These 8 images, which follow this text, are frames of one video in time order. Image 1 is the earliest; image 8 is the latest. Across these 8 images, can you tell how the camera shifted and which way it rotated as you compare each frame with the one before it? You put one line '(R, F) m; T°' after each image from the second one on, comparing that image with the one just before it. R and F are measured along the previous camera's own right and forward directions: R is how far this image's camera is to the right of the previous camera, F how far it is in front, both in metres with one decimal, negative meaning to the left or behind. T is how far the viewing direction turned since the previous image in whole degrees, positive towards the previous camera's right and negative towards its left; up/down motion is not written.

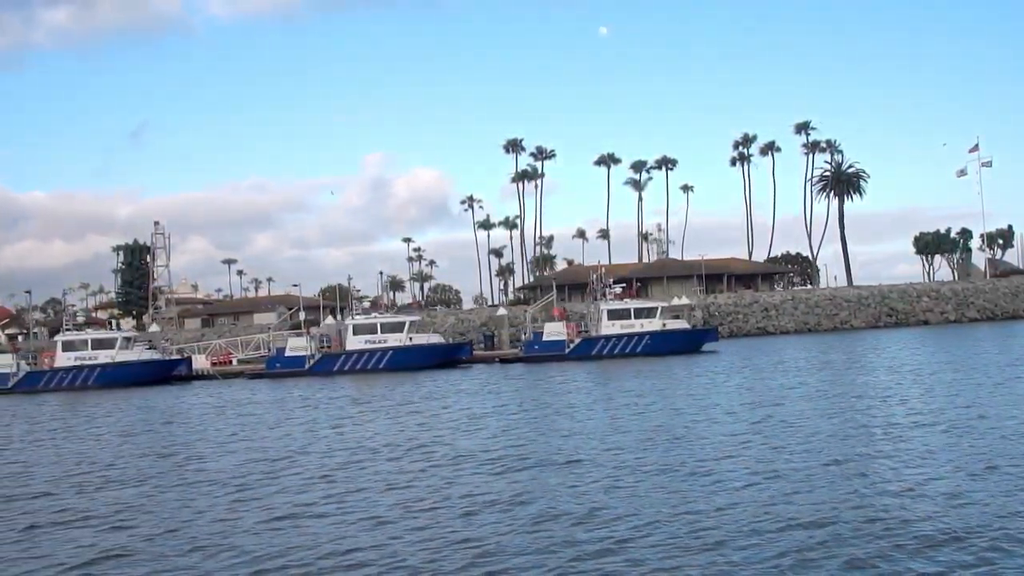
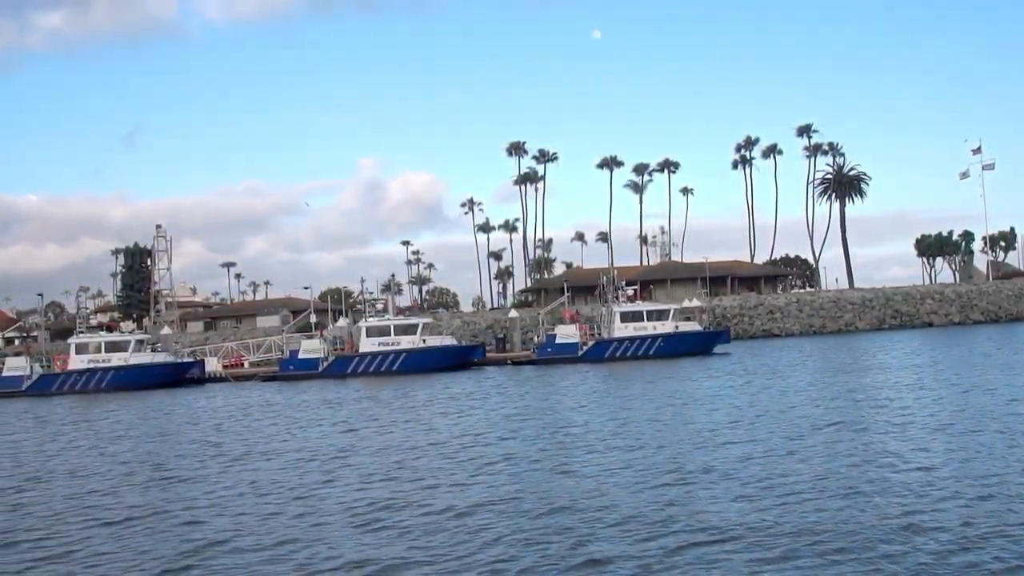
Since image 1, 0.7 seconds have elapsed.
(-0.7, -0.1) m; 0°
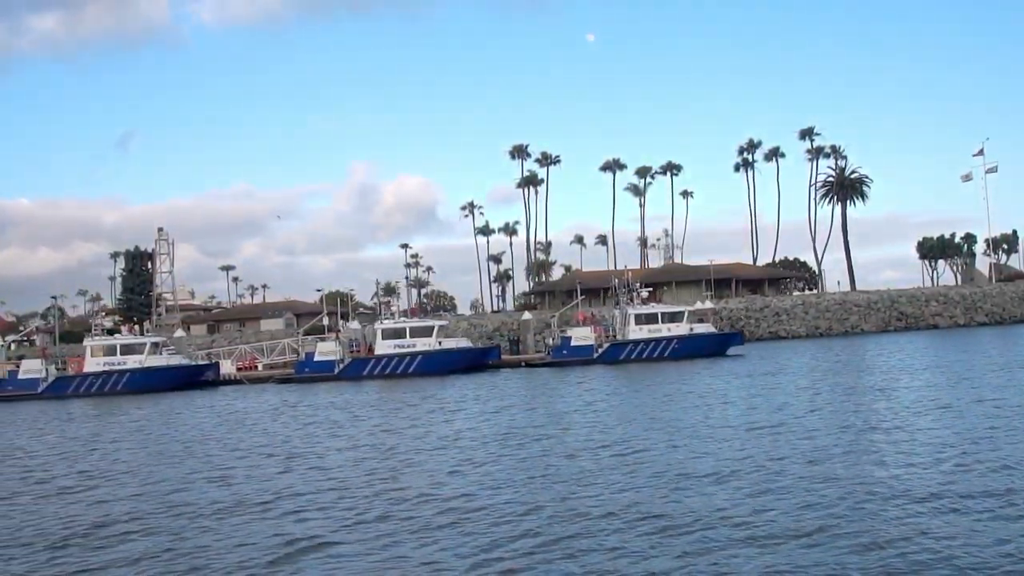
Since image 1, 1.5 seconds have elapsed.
(-0.8, 0.0) m; 0°
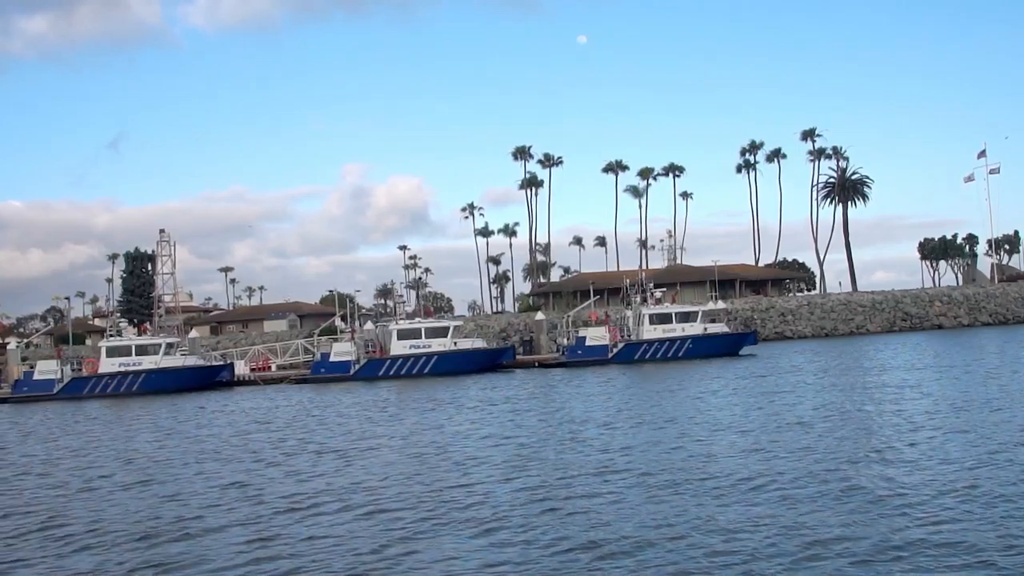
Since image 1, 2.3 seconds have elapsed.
(-0.8, -0.1) m; 0°
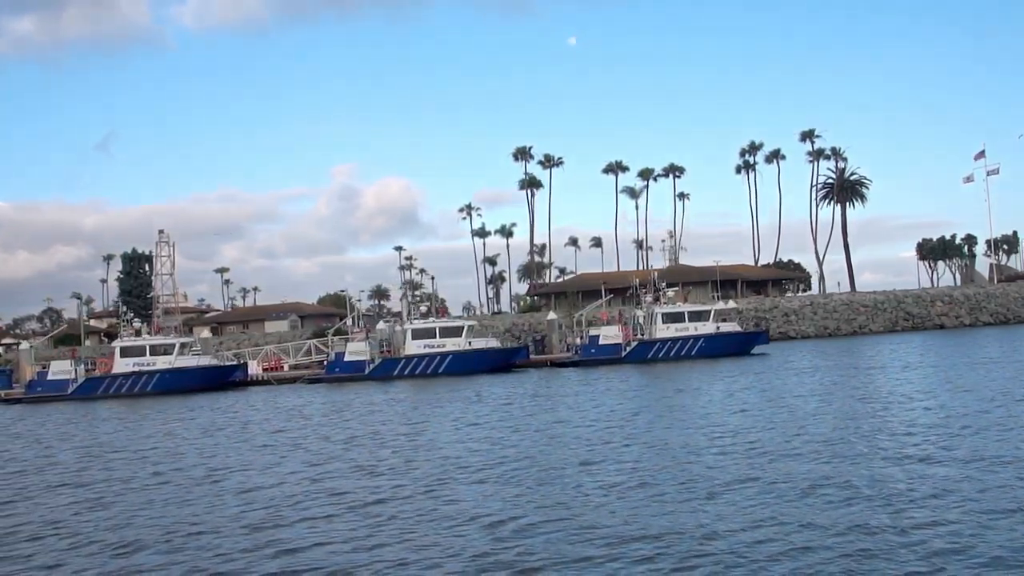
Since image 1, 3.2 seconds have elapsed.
(-0.9, -0.1) m; +1°
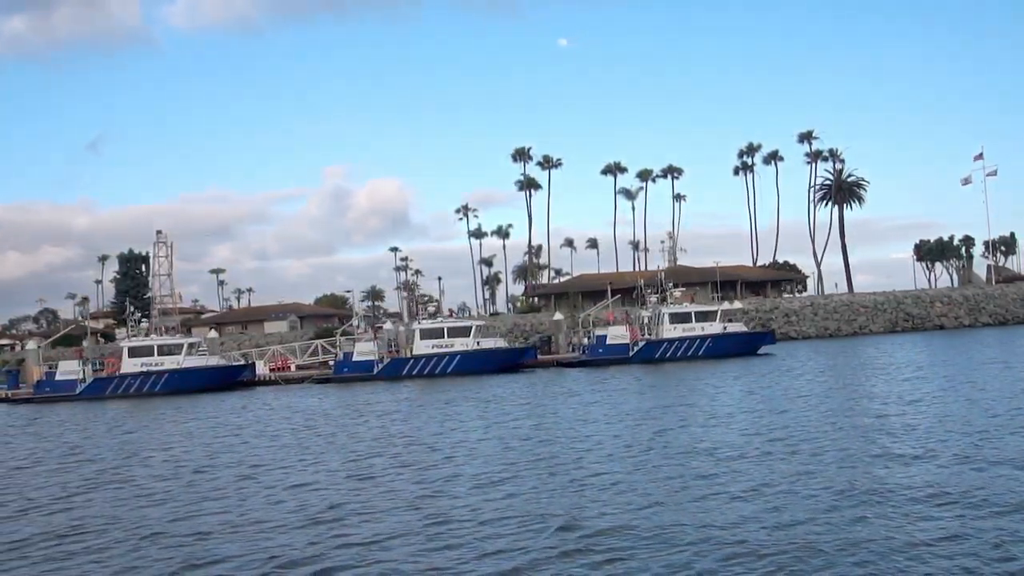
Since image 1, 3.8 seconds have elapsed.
(-0.6, -0.1) m; 0°
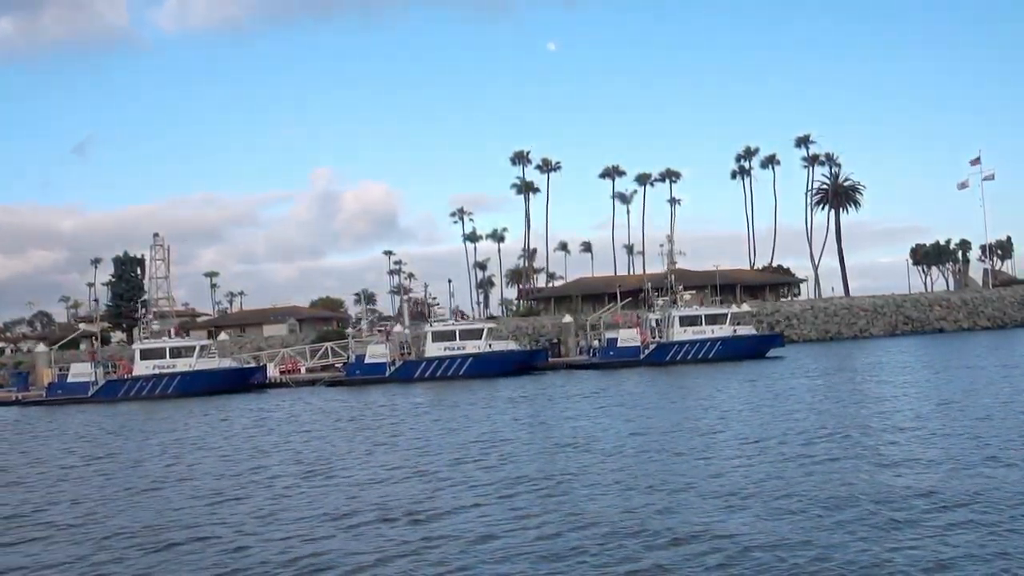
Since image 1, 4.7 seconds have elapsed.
(-0.9, -0.1) m; +1°
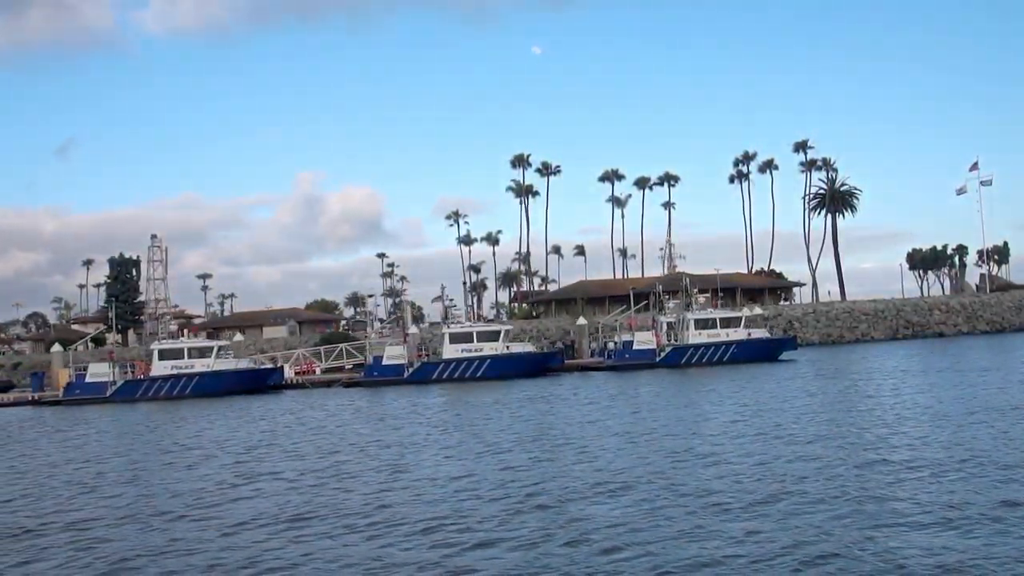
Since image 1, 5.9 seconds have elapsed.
(-1.2, -0.1) m; +1°
